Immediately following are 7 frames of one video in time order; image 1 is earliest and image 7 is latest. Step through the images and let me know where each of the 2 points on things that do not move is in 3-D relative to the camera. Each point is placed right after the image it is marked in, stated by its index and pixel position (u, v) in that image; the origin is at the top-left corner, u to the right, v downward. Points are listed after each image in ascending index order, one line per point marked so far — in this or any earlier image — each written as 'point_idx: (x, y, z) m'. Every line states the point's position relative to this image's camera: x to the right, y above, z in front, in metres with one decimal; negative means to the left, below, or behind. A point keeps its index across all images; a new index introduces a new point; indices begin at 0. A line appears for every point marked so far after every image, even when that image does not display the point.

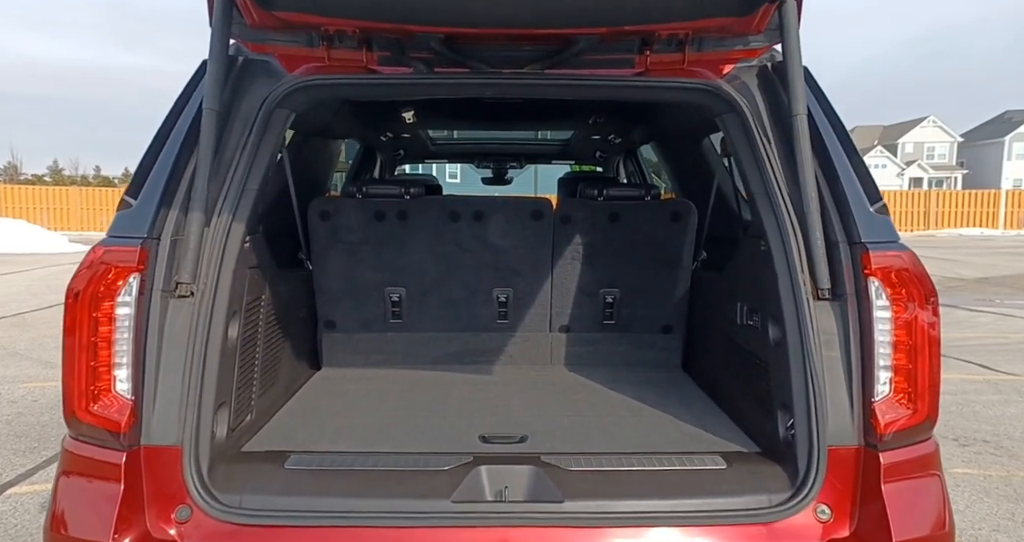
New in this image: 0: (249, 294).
0: (-0.9, -0.1, +1.9) m
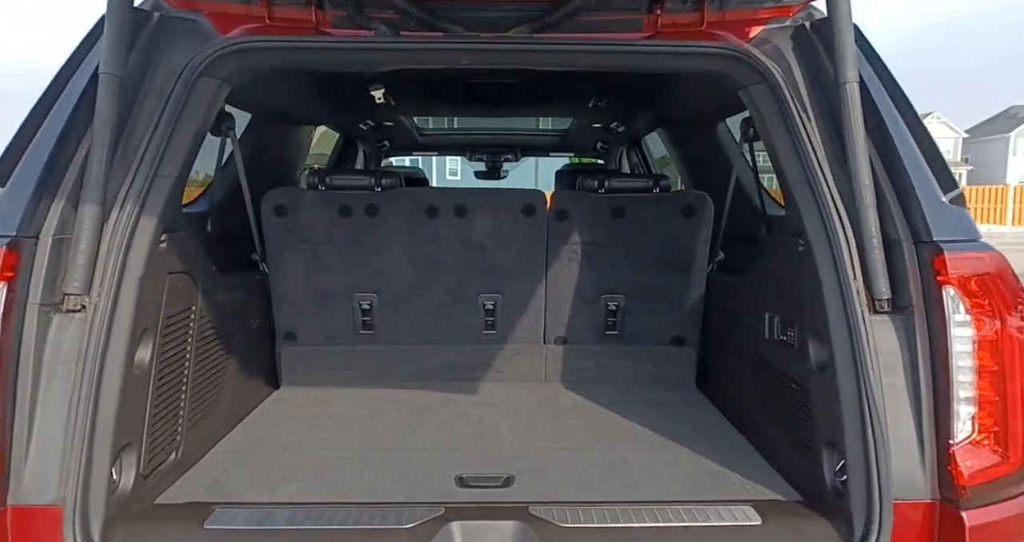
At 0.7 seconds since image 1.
0: (-1.0, -0.1, +1.5) m
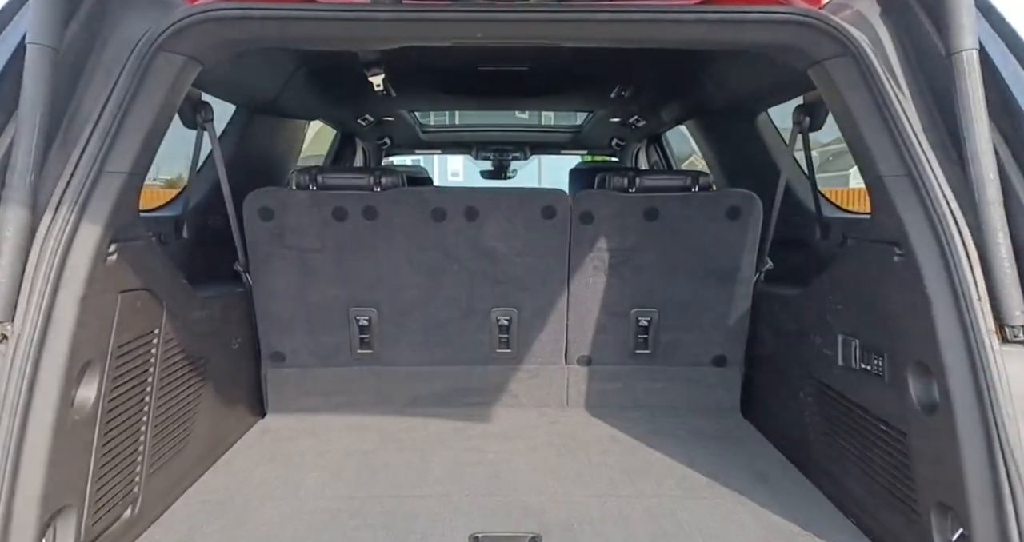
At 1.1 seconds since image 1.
0: (-0.9, -0.1, +1.3) m
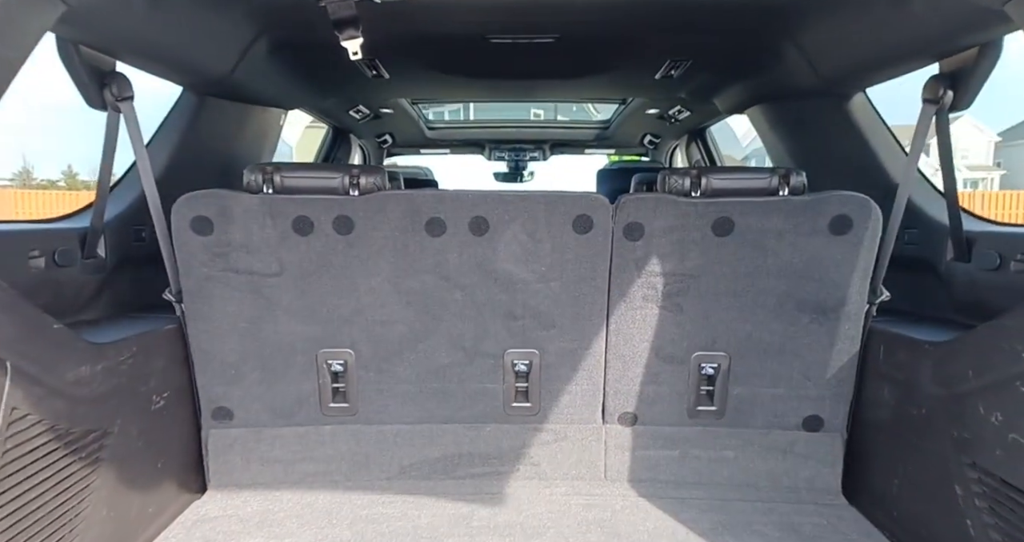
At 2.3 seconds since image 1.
0: (-0.9, -0.2, +0.8) m
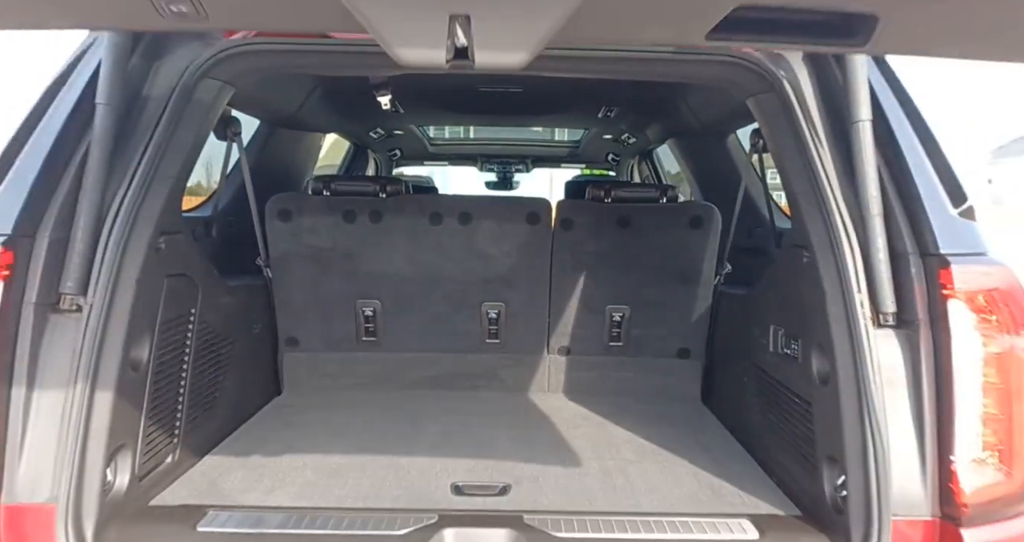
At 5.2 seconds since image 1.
0: (-1.0, -0.1, +1.5) m
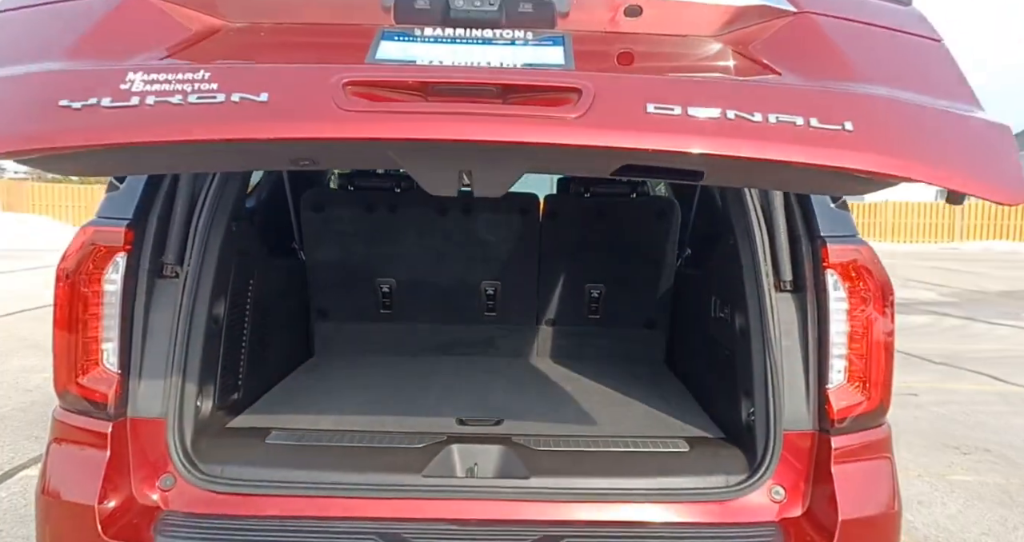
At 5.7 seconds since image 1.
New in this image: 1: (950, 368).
0: (-1.0, 0.0, +2.0) m
1: (+6.1, -1.4, +7.4) m
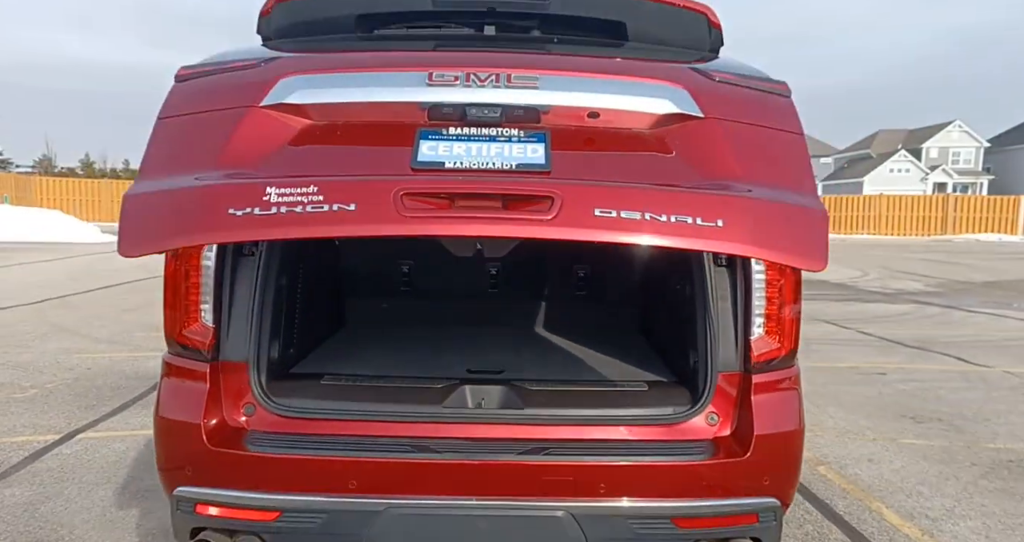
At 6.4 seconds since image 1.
0: (-1.0, +0.1, +2.5) m
1: (+6.1, -1.2, +8.0) m
